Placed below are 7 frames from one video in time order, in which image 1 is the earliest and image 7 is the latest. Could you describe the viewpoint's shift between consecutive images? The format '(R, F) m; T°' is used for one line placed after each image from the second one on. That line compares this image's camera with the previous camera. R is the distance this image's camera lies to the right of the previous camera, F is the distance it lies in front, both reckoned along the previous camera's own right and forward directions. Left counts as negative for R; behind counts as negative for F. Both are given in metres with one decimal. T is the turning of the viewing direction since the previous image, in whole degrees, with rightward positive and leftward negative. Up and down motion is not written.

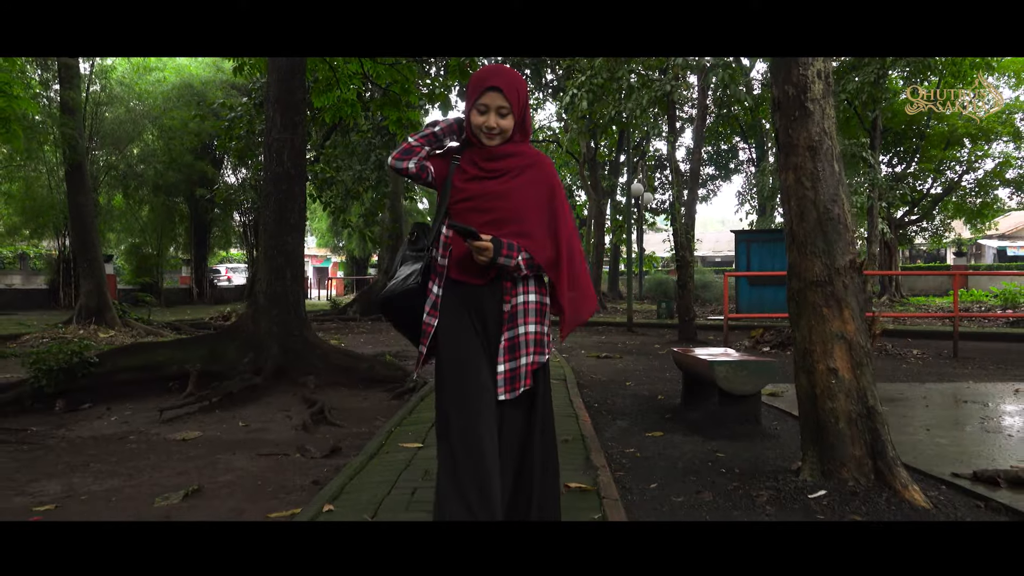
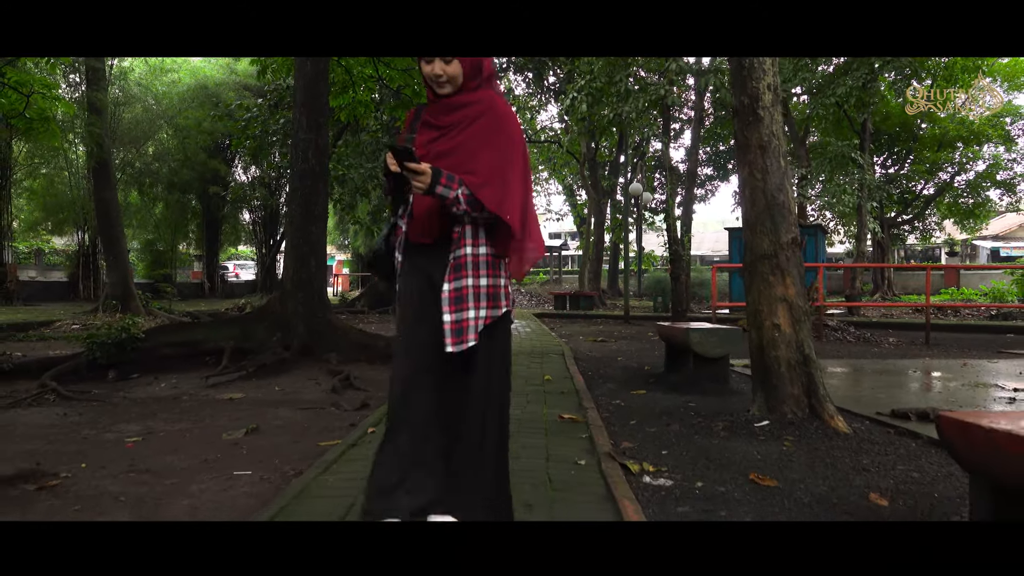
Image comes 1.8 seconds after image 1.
(0.0, -0.9) m; 0°
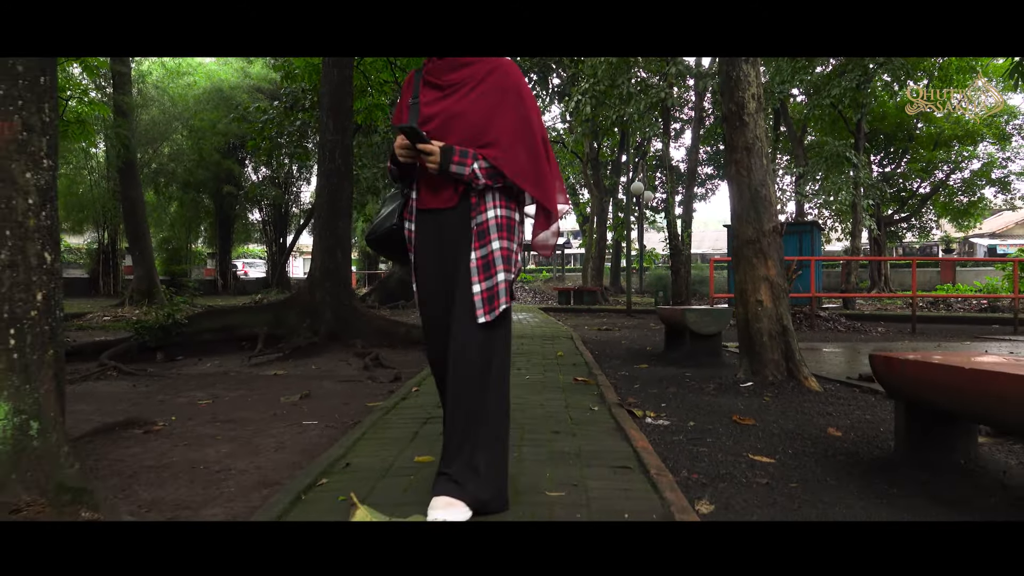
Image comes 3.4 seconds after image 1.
(-0.1, -0.8) m; 0°
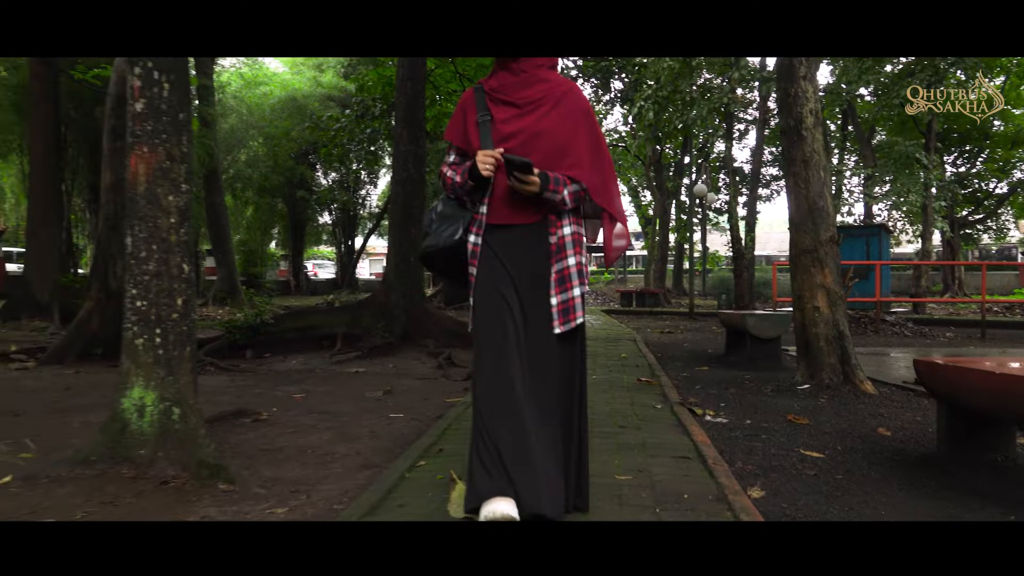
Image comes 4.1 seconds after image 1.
(-0.1, -0.4) m; -4°
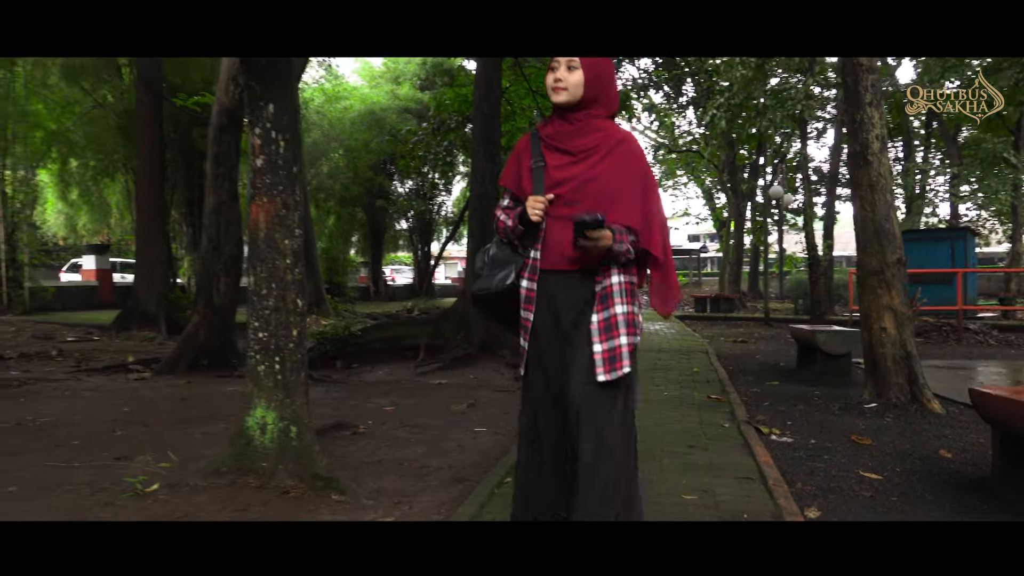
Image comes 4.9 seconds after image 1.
(0.0, -0.4) m; -5°
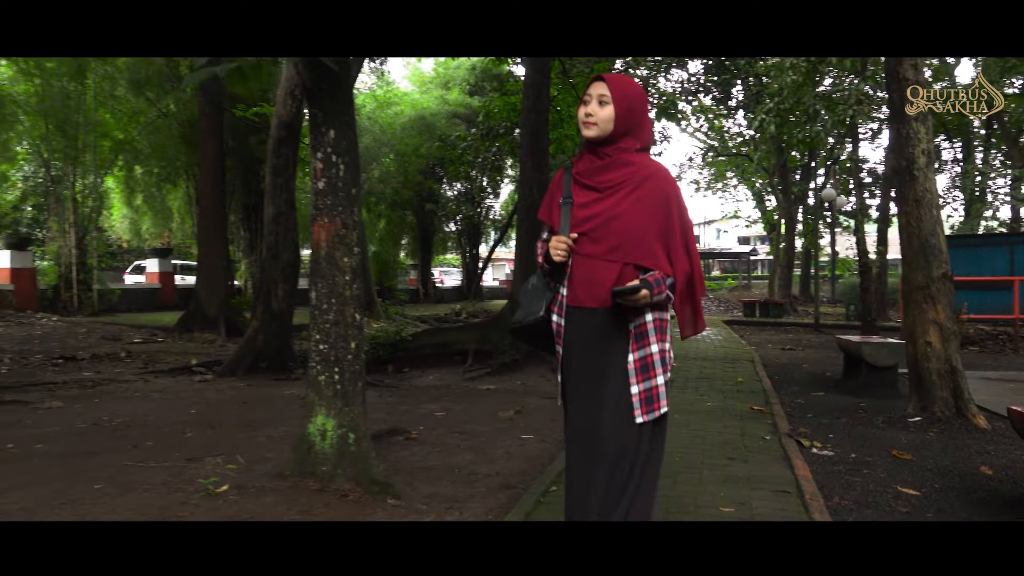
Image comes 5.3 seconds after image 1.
(0.0, -0.2) m; -3°
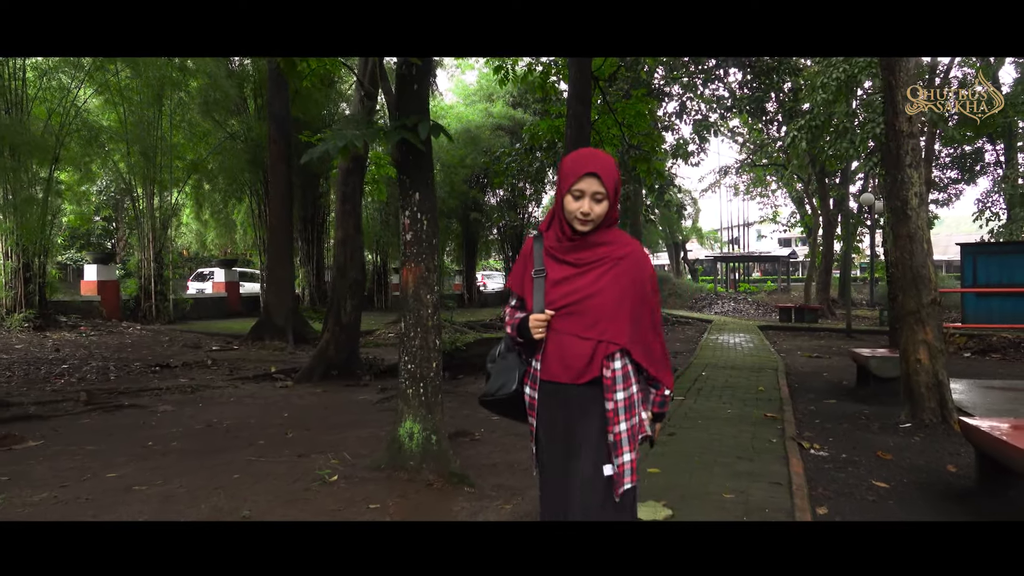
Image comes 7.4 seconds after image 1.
(-0.1, -1.1) m; -3°
